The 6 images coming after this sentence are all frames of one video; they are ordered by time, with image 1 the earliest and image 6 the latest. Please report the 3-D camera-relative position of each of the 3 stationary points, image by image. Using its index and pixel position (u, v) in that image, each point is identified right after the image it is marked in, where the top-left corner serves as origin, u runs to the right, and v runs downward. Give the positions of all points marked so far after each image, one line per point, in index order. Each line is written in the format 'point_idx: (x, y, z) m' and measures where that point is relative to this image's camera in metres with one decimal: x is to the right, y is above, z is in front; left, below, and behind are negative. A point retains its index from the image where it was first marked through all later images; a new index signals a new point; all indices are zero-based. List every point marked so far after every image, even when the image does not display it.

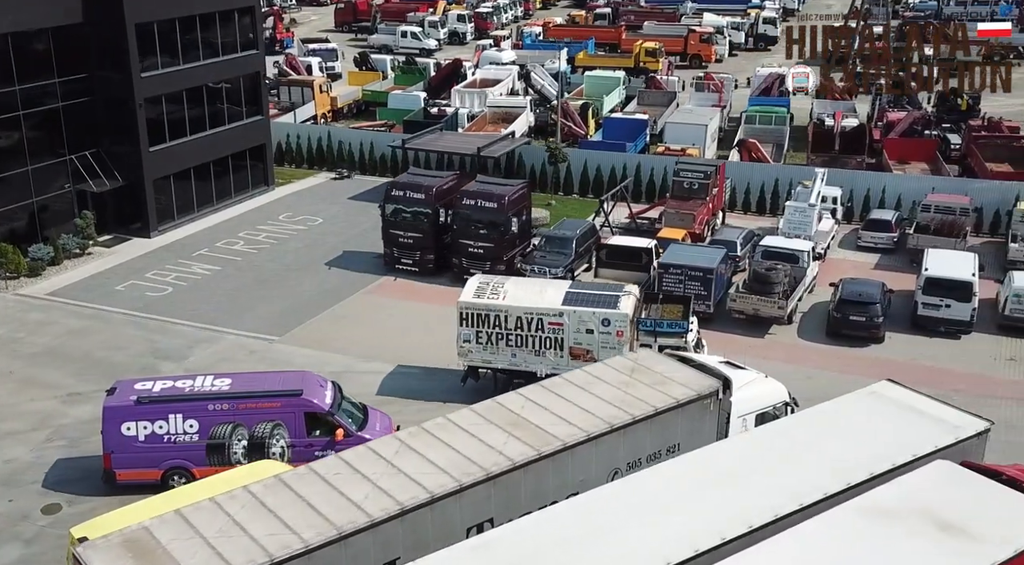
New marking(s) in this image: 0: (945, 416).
0: (+5.4, -1.7, +14.2) m
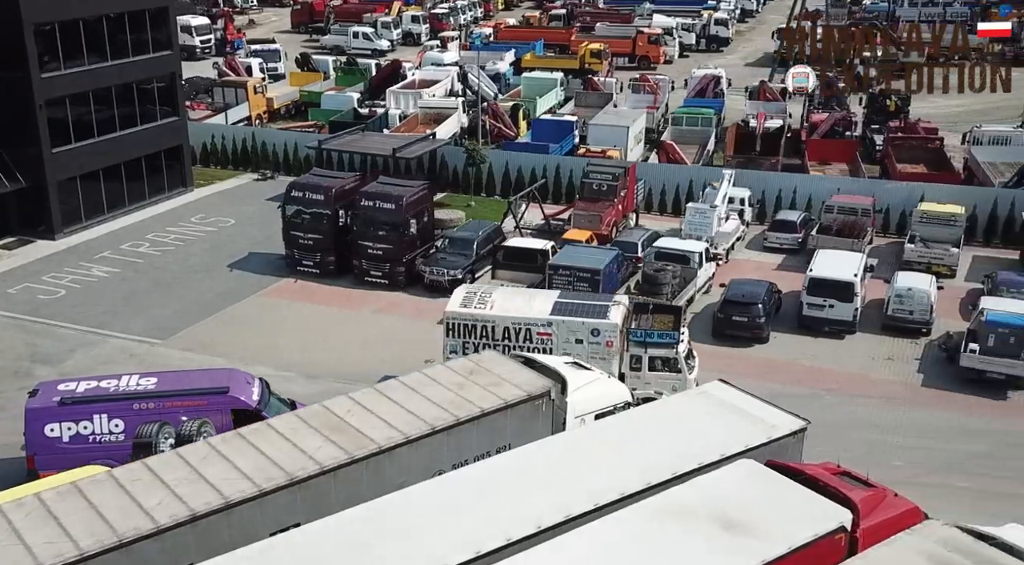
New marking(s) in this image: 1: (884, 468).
0: (+3.2, -1.7, +14.3) m
1: (+6.1, -3.1, +18.9) m
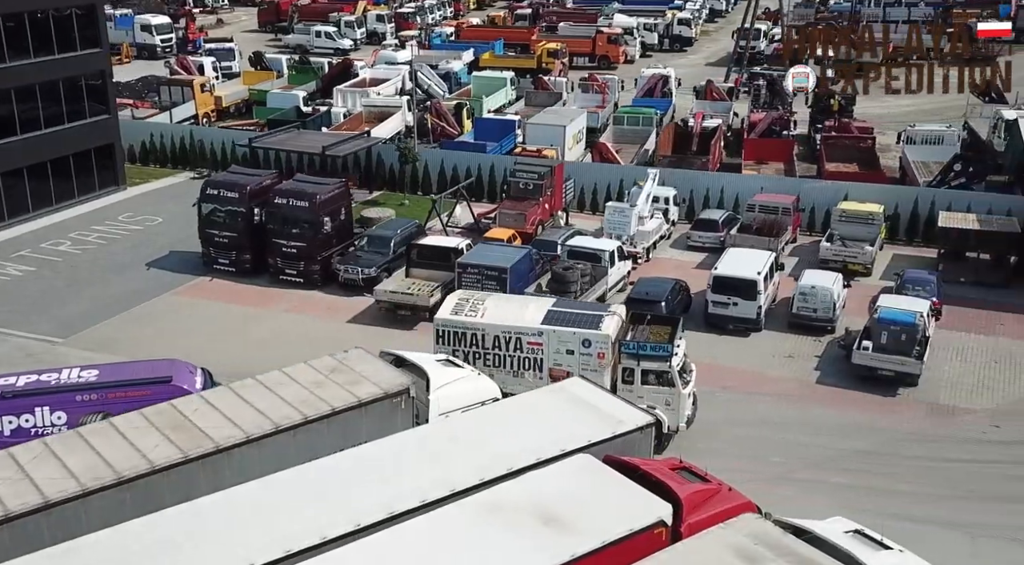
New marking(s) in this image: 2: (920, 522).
0: (+1.3, -1.7, +14.3) m
1: (+4.1, -3.1, +19.0) m
2: (+6.0, -3.7, +17.2) m
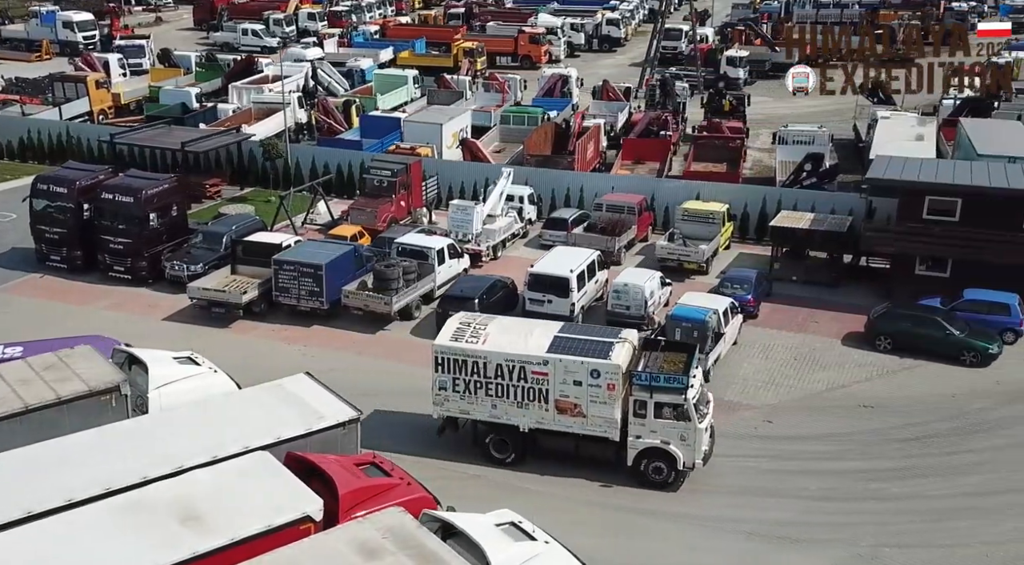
0: (-2.4, -1.6, +14.1) m
1: (+0.2, -3.0, +18.9) m
2: (+2.2, -3.6, +17.2) m
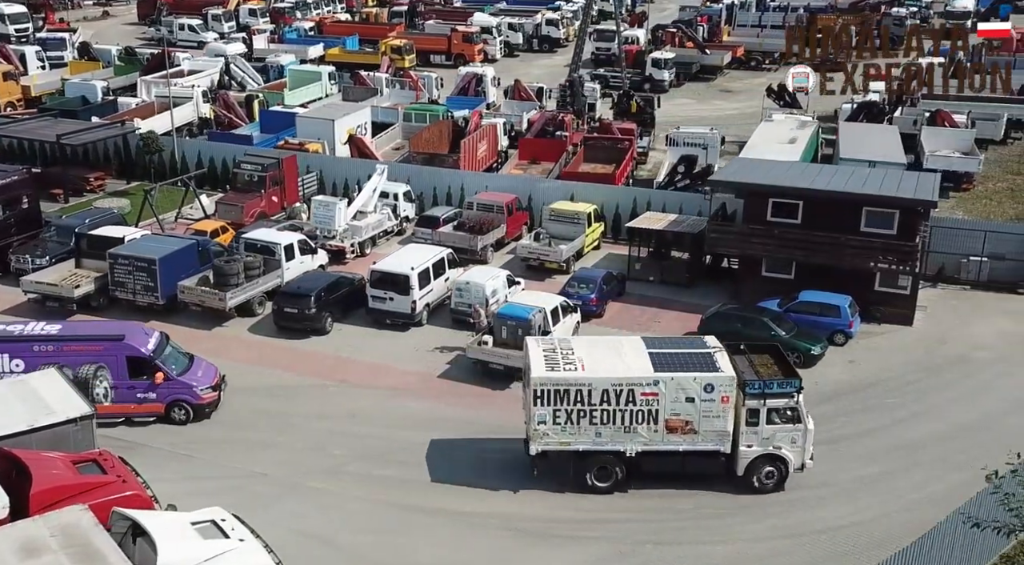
0: (-5.6, -1.5, +13.8) m
1: (-3.2, -3.0, +18.7) m
2: (-1.2, -3.5, +17.1) m
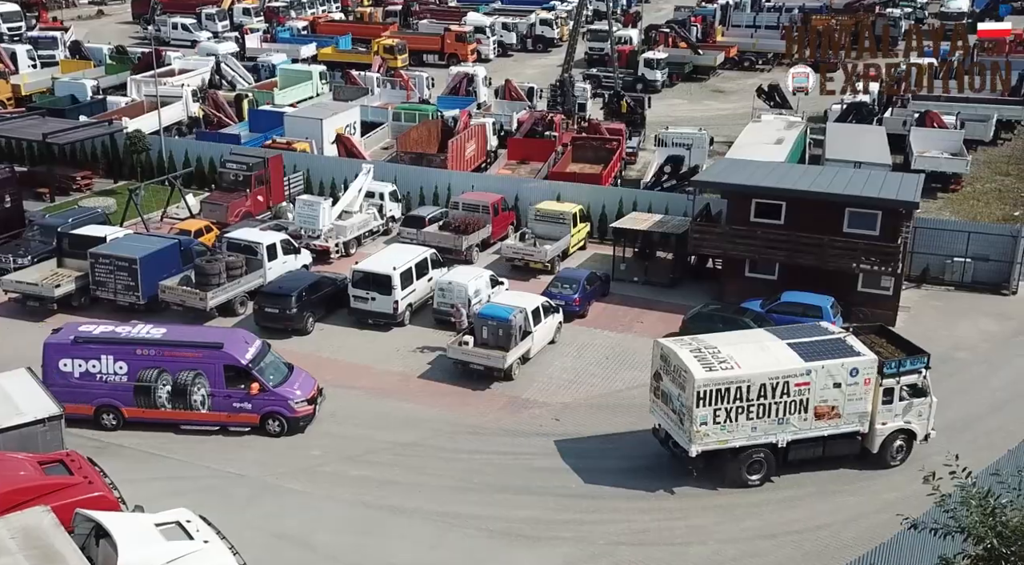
0: (-6.0, -1.5, +13.8) m
1: (-3.6, -3.0, +18.7) m
2: (-1.5, -3.5, +17.0) m
